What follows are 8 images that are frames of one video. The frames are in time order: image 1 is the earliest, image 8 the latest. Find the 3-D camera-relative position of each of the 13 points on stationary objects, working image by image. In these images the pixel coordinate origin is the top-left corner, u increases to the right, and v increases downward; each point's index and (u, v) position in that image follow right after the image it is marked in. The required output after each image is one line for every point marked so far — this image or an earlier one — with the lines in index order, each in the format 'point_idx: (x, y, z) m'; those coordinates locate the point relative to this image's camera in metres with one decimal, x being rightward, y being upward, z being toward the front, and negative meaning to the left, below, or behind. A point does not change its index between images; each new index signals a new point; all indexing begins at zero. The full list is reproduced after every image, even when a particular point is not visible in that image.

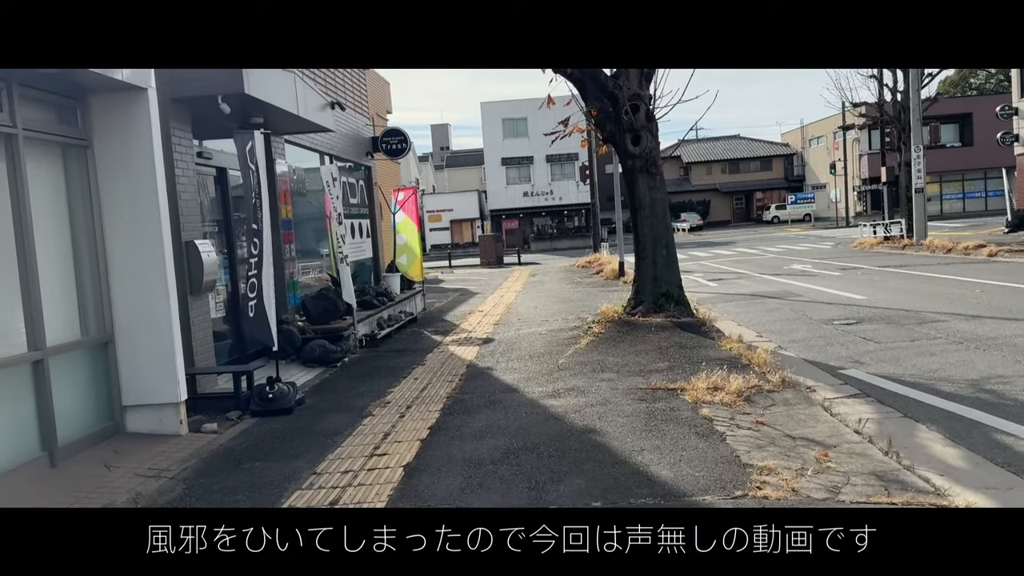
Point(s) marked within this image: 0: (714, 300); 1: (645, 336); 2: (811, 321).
0: (+3.9, -0.2, +15.3) m
1: (+1.7, -0.6, +9.8) m
2: (+4.3, -0.5, +11.5) m
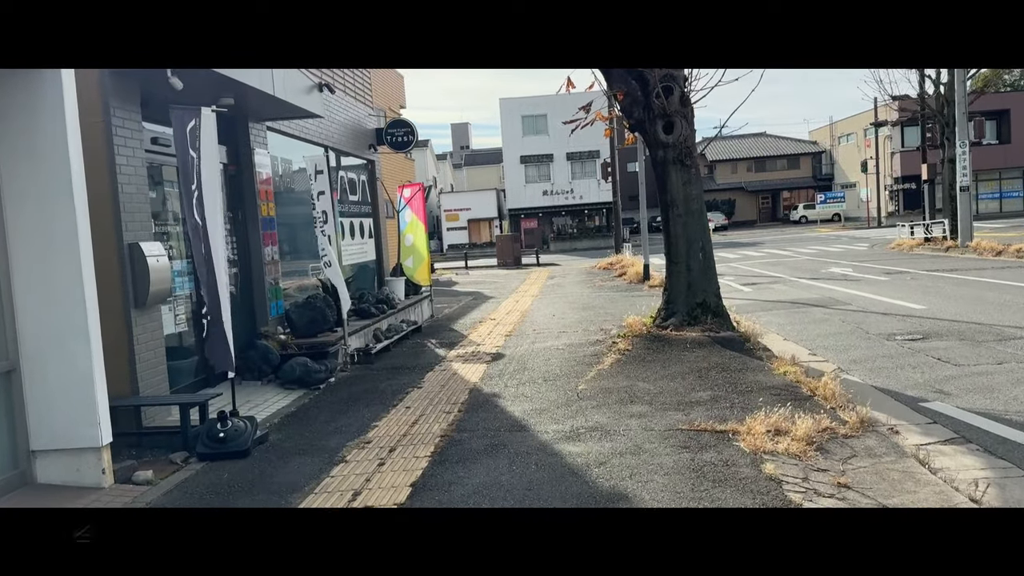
0: (+4.1, -0.3, +13.8) m
1: (+1.8, -0.7, +8.4) m
2: (+4.5, -0.6, +10.1) m
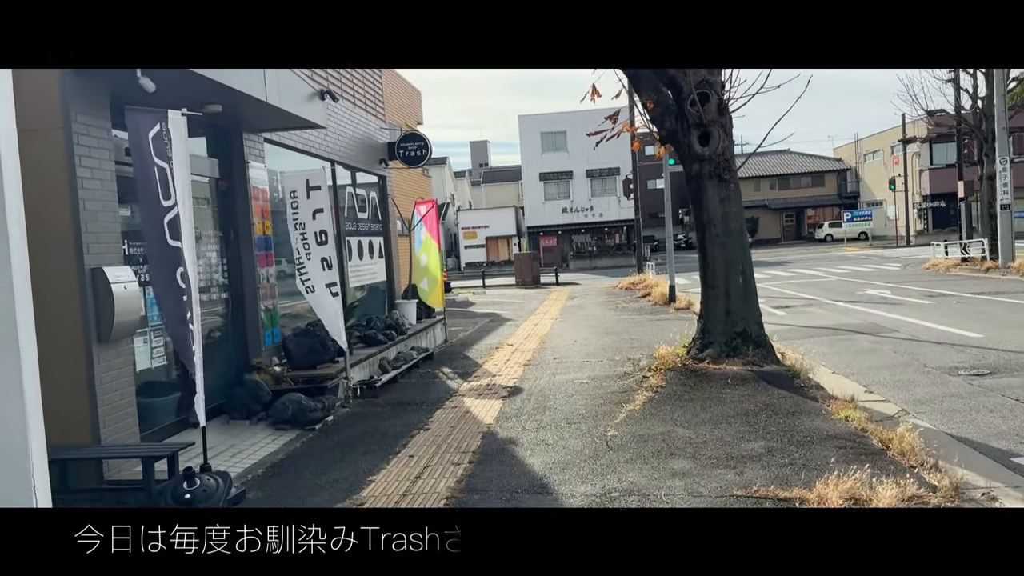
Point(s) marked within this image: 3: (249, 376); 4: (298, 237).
0: (+4.5, -0.7, +12.8) m
1: (+2.0, -1.0, +7.4) m
2: (+4.7, -0.9, +9.0) m
3: (-2.5, -0.8, +7.4) m
4: (-2.2, +0.5, +8.1) m
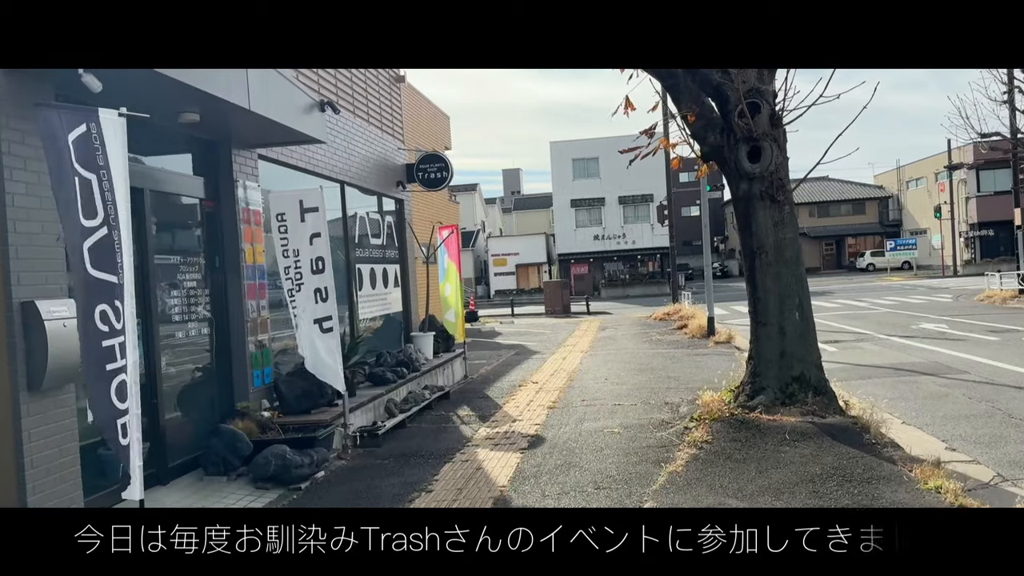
0: (+4.8, -1.3, +11.5) m
1: (+2.1, -1.3, +6.3) m
2: (+4.9, -1.3, +7.8) m
3: (-2.3, -1.1, +6.4) m
4: (-2.0, +0.2, +7.2) m
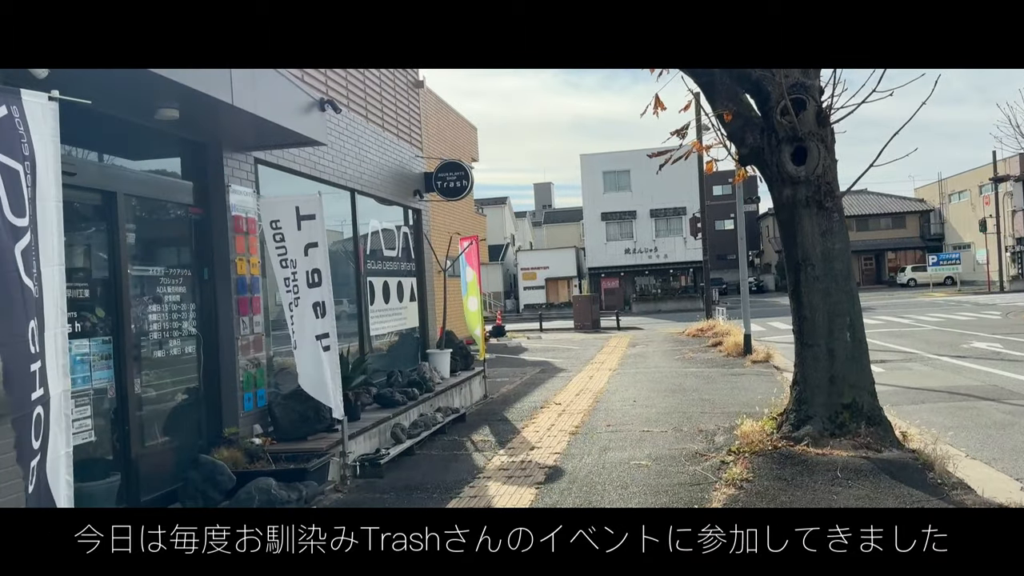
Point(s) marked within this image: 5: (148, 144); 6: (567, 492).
0: (+5.1, -1.5, +10.6) m
1: (+2.2, -1.4, +5.5) m
2: (+5.1, -1.5, +6.8) m
3: (-2.2, -1.2, +5.8) m
4: (-1.9, +0.1, +6.6) m
5: (-2.8, +1.1, +6.1) m
6: (+0.4, -1.6, +6.2) m
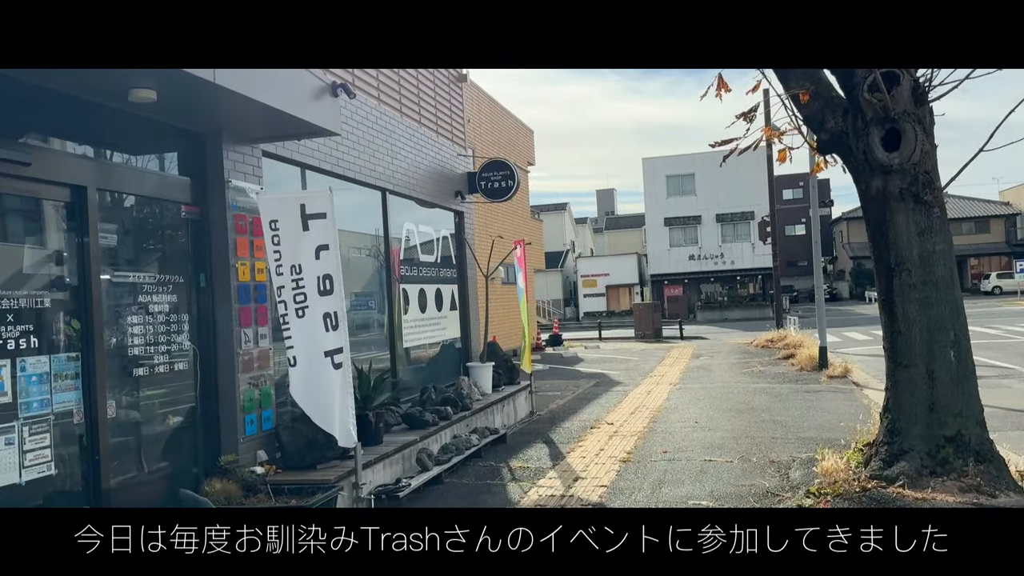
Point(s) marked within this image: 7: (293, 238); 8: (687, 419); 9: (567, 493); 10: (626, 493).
0: (+5.7, -1.6, +9.2) m
1: (+2.3, -1.5, +4.4) m
2: (+5.3, -1.5, +5.5) m
3: (-2.0, -1.3, +5.0) m
4: (-1.6, 0.0, +5.8) m
5: (-2.6, +1.0, +5.4) m
6: (+0.6, -1.6, +5.2) m
7: (-1.6, +0.4, +5.8) m
8: (+2.2, -1.7, +10.0) m
9: (+0.5, -1.7, +6.6) m
10: (+0.9, -1.6, +6.4) m
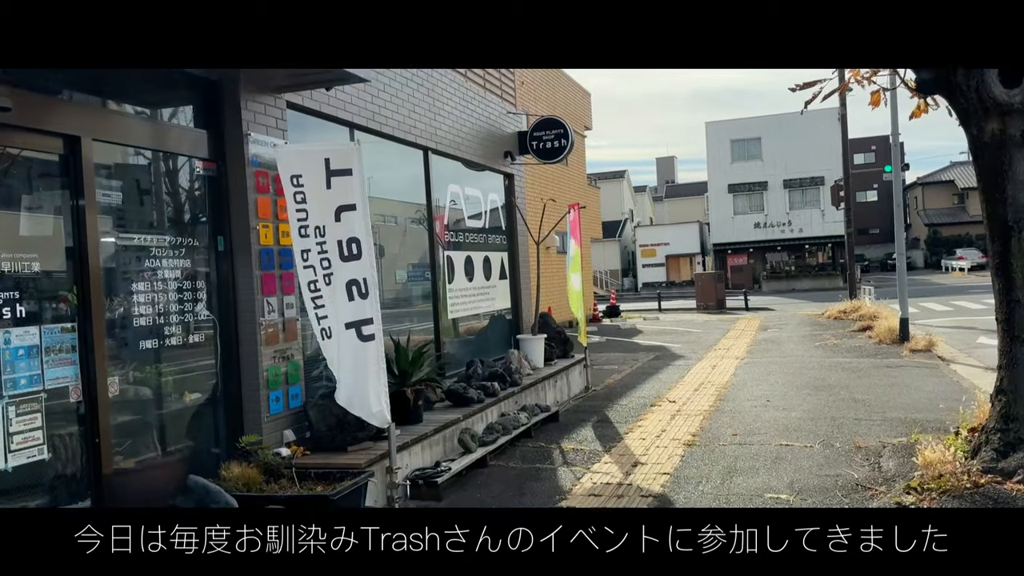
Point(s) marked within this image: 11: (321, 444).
0: (+6.2, -1.2, +8.2) m
1: (+2.6, -1.3, +3.6) m
2: (+5.6, -1.3, +4.5) m
3: (-1.7, -1.1, +4.5) m
4: (-1.3, +0.3, +5.2) m
5: (-2.3, +1.3, +4.9) m
6: (+0.9, -1.4, +4.5) m
7: (-1.3, +0.6, +5.2) m
8: (+2.8, -1.3, +9.2) m
9: (+0.8, -1.4, +5.9) m
10: (+1.3, -1.4, +5.7) m
11: (-1.3, -1.1, +5.4) m
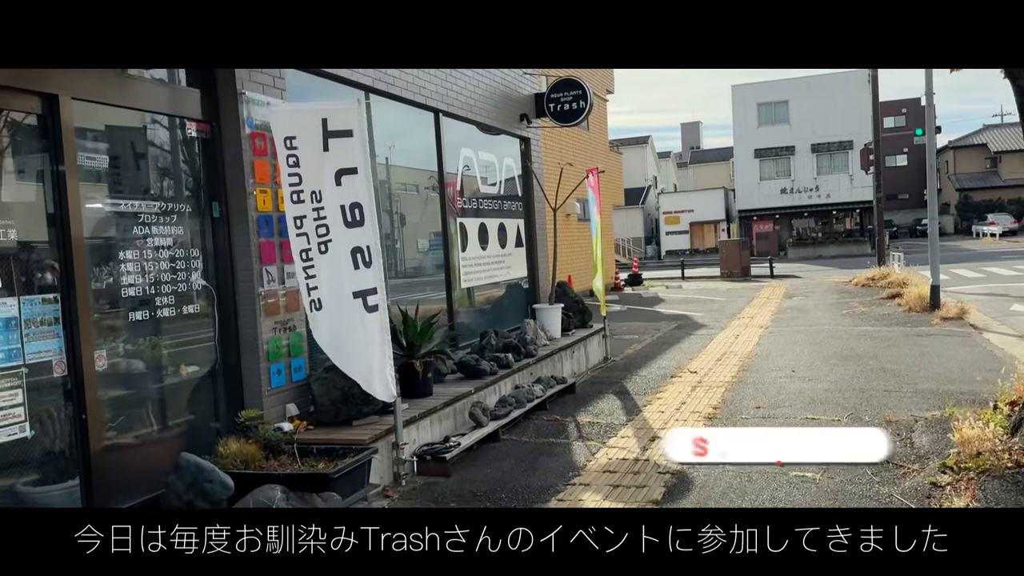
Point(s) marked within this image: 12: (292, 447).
0: (+6.4, -0.9, +7.8) m
1: (+2.6, -1.1, +3.3) m
2: (+5.6, -1.1, +4.1) m
3: (-1.7, -0.9, +4.4) m
4: (-1.2, +0.4, +5.0) m
5: (-2.2, +1.4, +4.6) m
6: (+1.0, -1.2, +4.3) m
7: (-1.2, +0.8, +5.0) m
8: (+3.0, -0.9, +8.9) m
9: (+0.9, -1.2, +5.7) m
10: (+1.4, -1.2, +5.5) m
11: (-1.2, -0.9, +5.2) m
12: (-1.3, -1.0, +4.8) m
